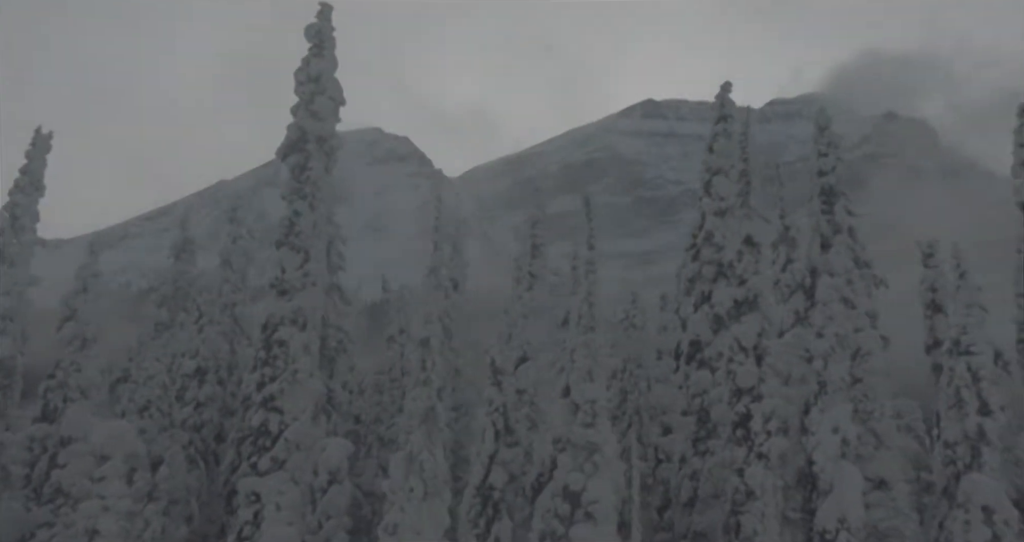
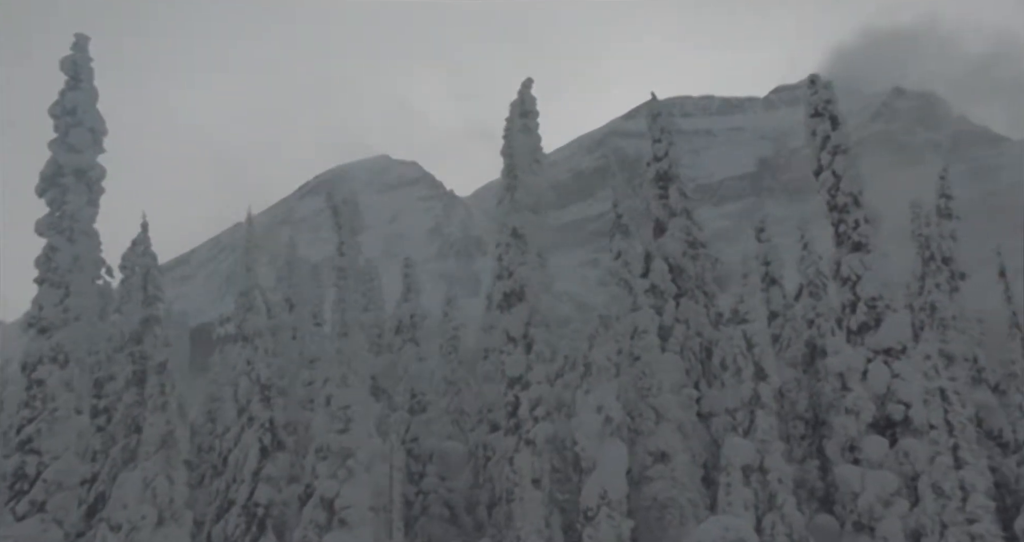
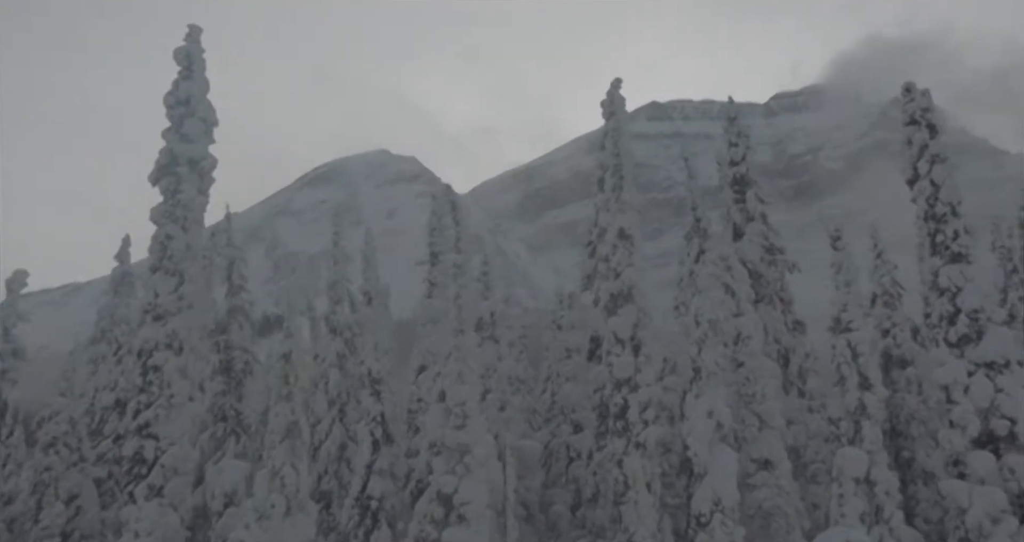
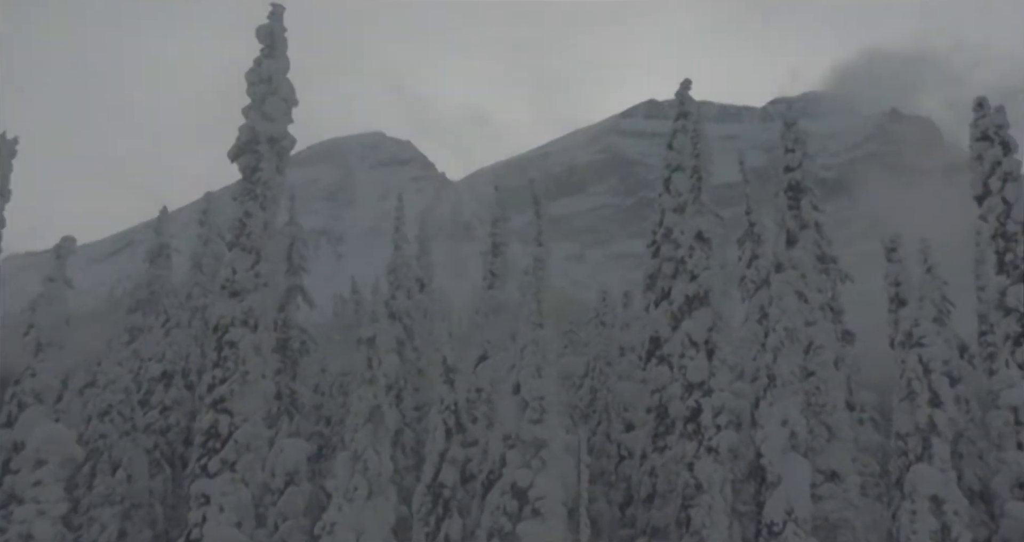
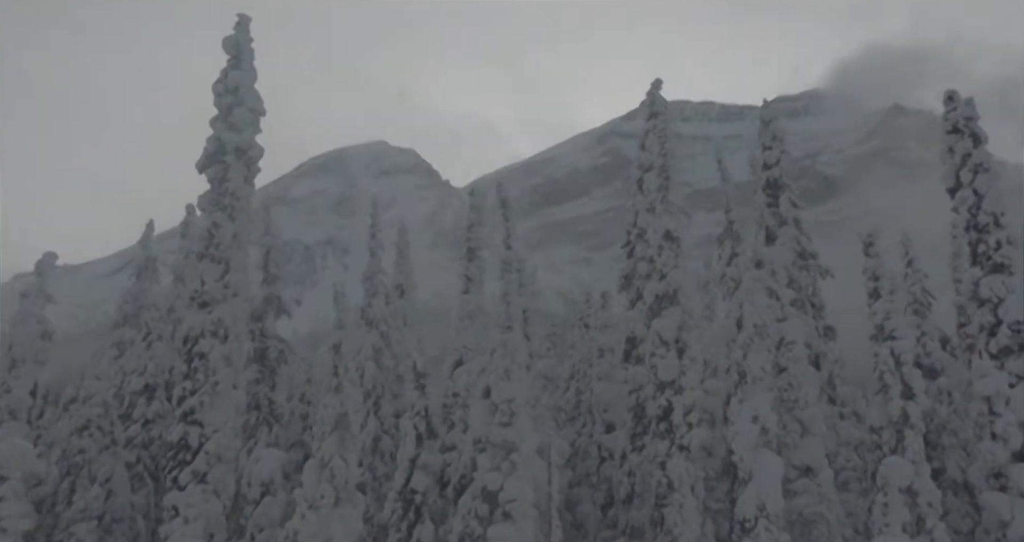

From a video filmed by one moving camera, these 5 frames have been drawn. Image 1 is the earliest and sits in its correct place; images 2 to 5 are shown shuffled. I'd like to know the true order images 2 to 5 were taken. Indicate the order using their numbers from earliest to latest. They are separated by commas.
4, 5, 3, 2
